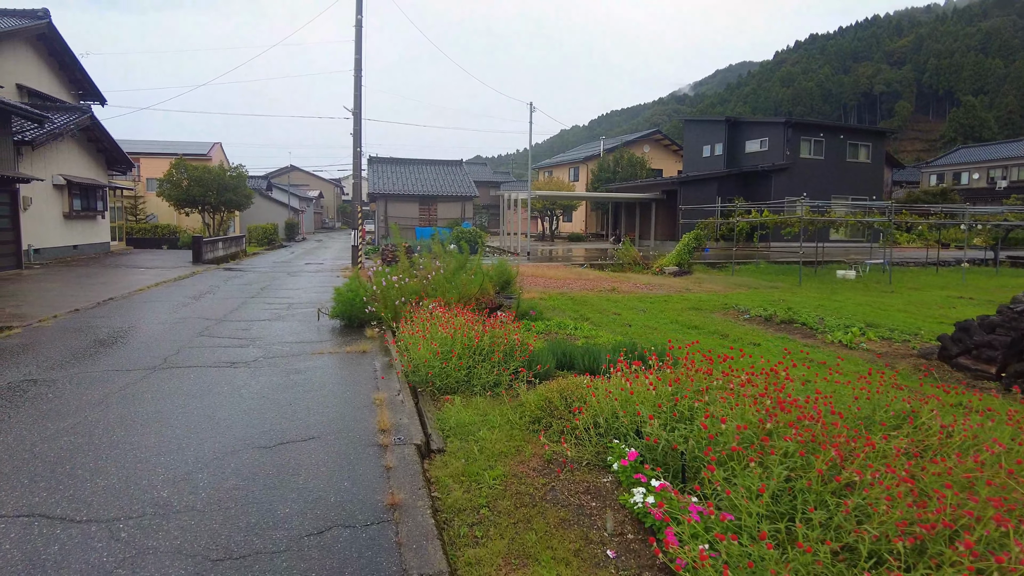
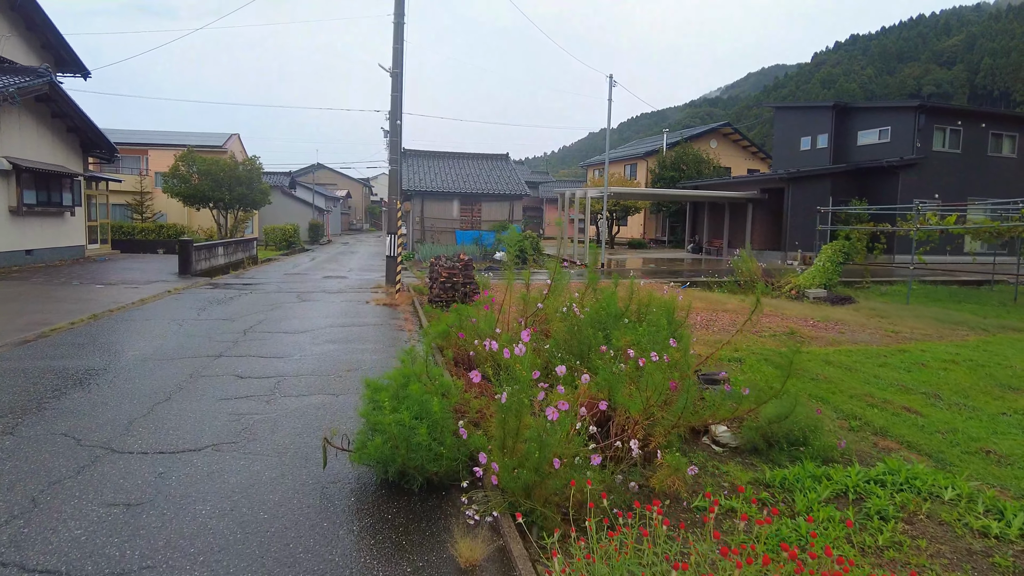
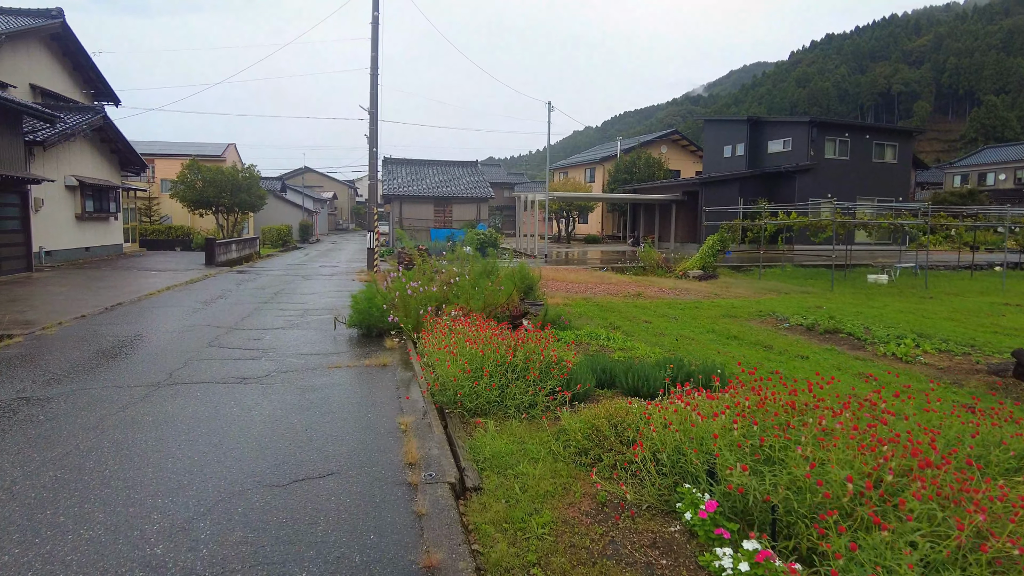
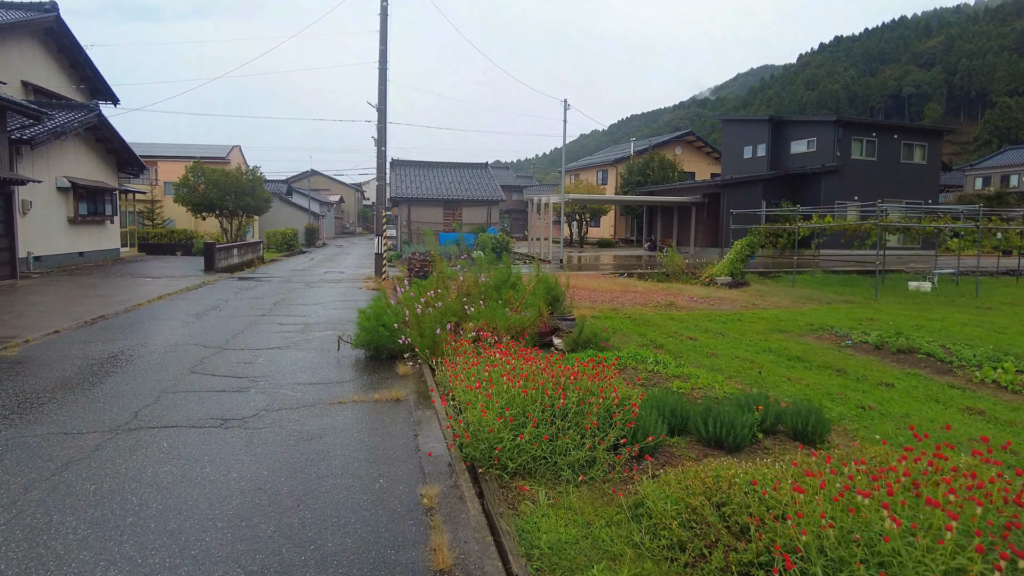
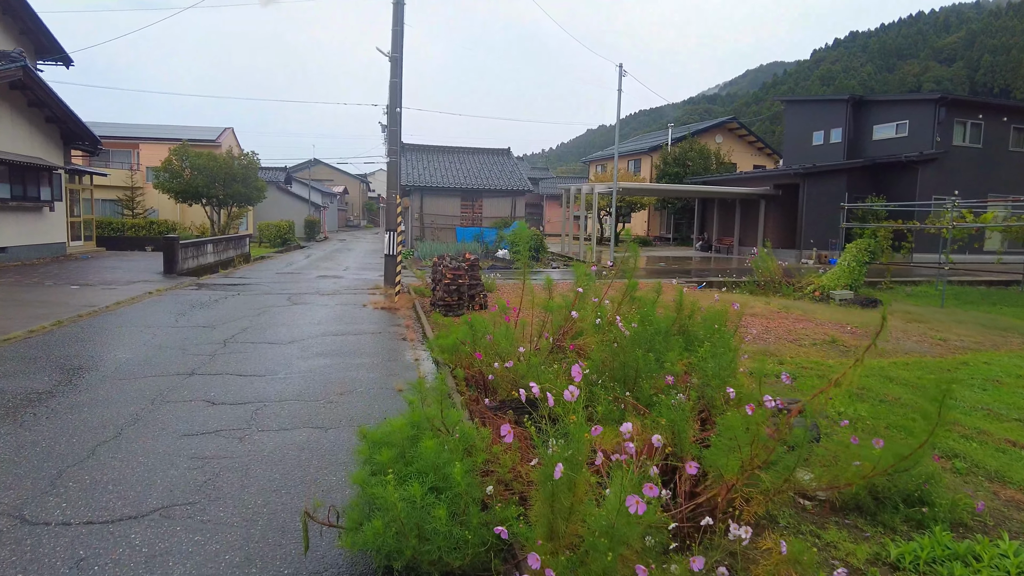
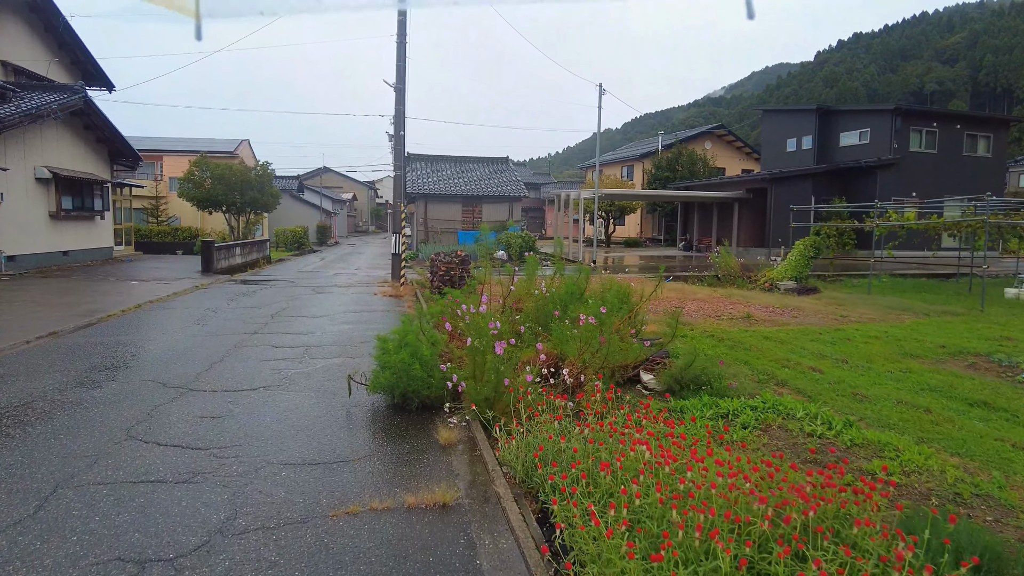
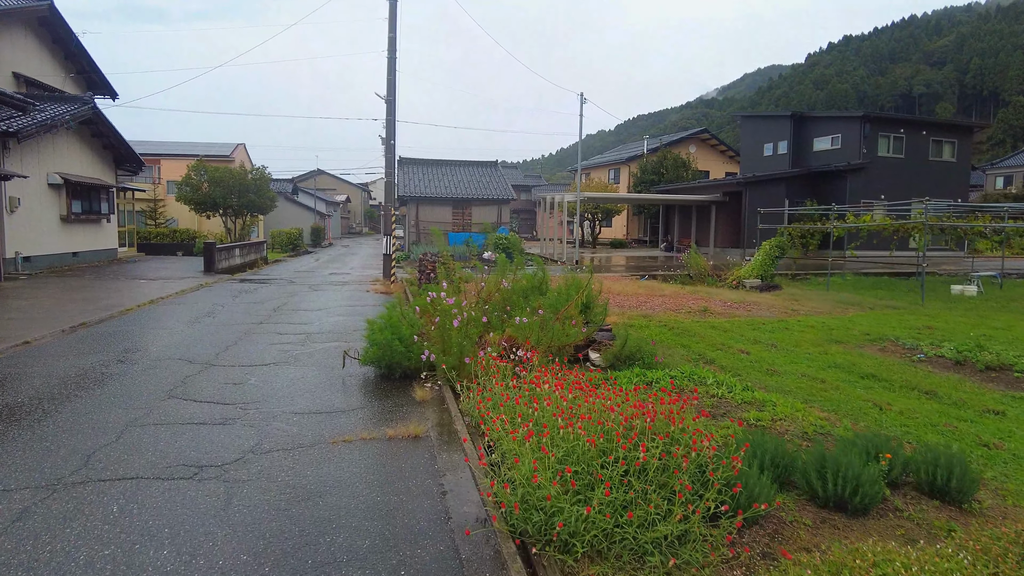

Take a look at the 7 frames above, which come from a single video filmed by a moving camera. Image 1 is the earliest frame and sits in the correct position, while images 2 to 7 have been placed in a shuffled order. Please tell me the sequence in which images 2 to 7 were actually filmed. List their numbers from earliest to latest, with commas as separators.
3, 4, 7, 6, 2, 5
